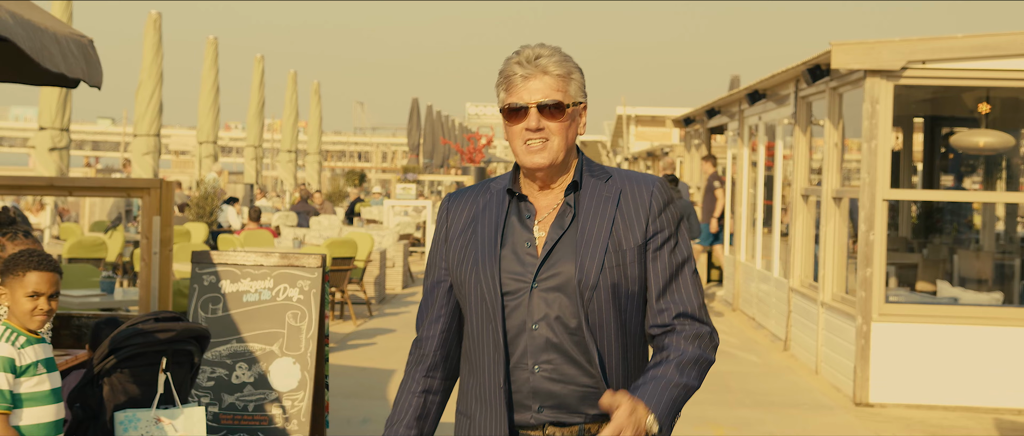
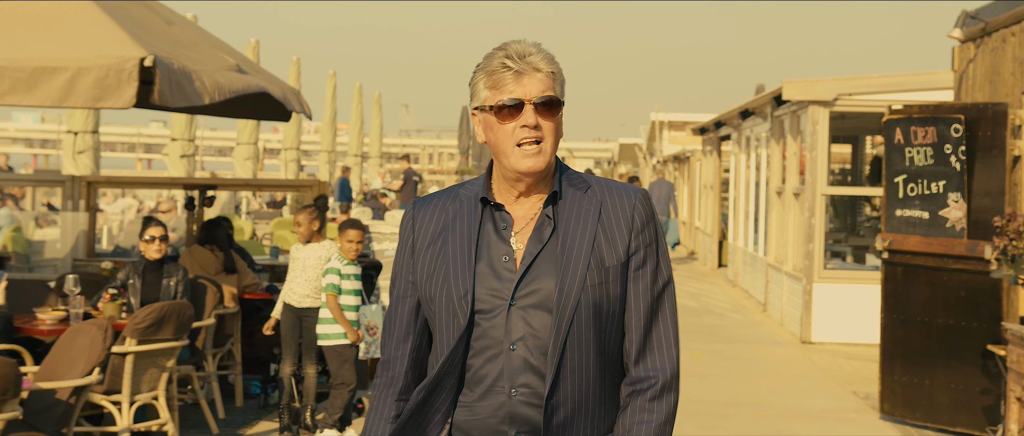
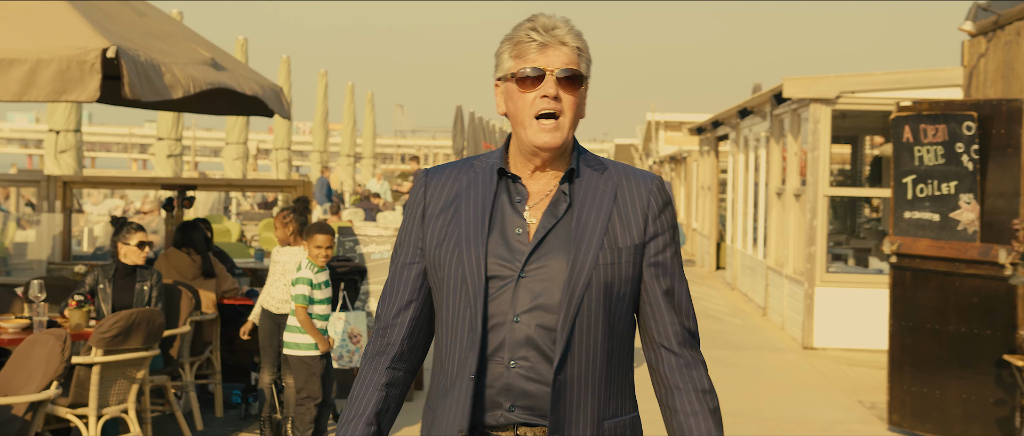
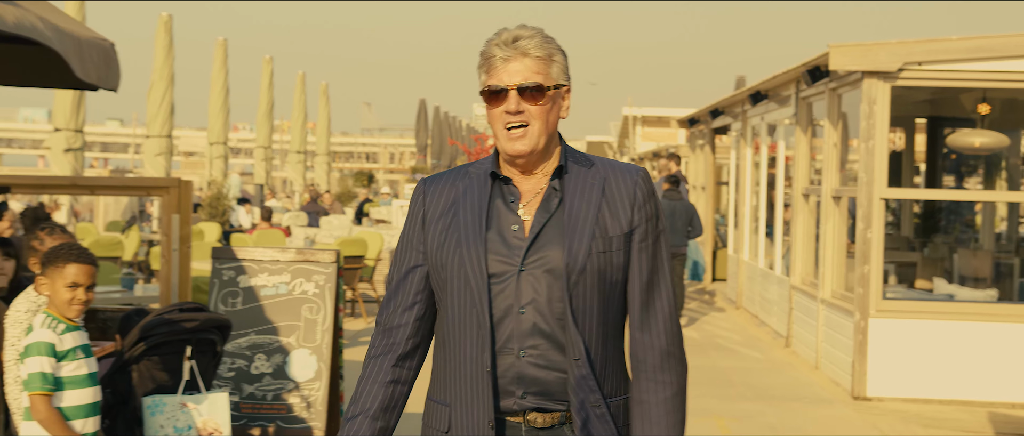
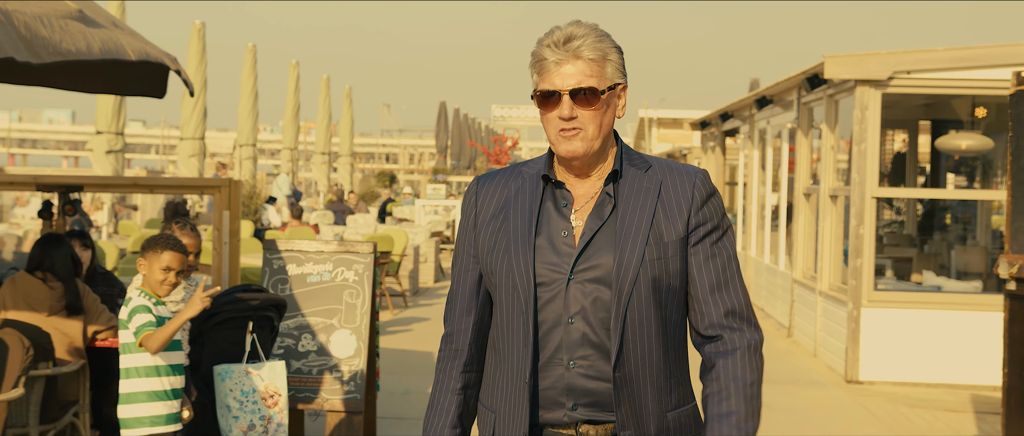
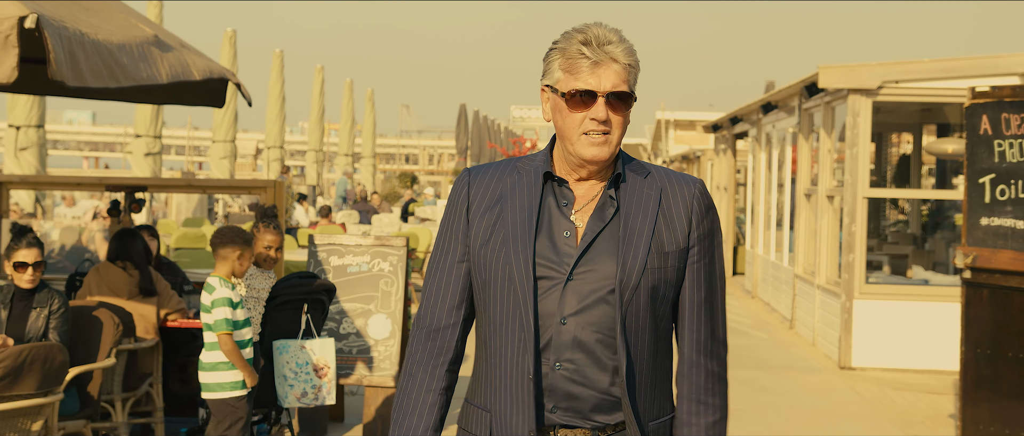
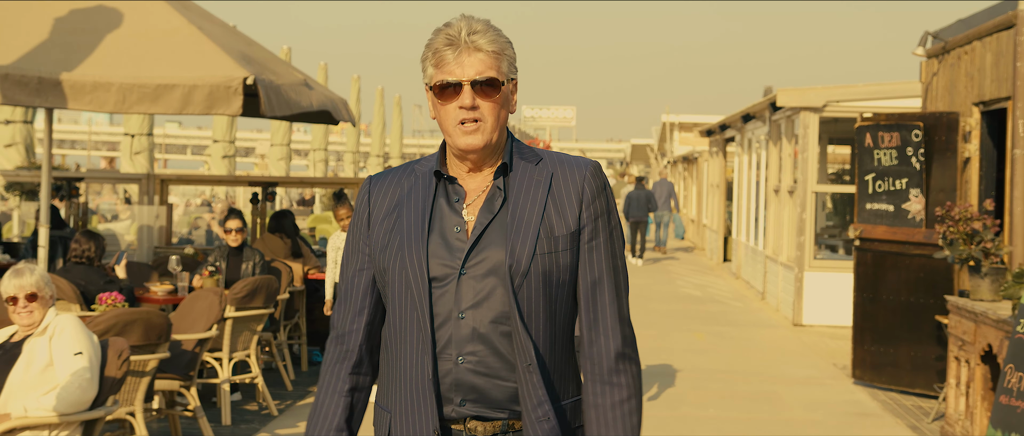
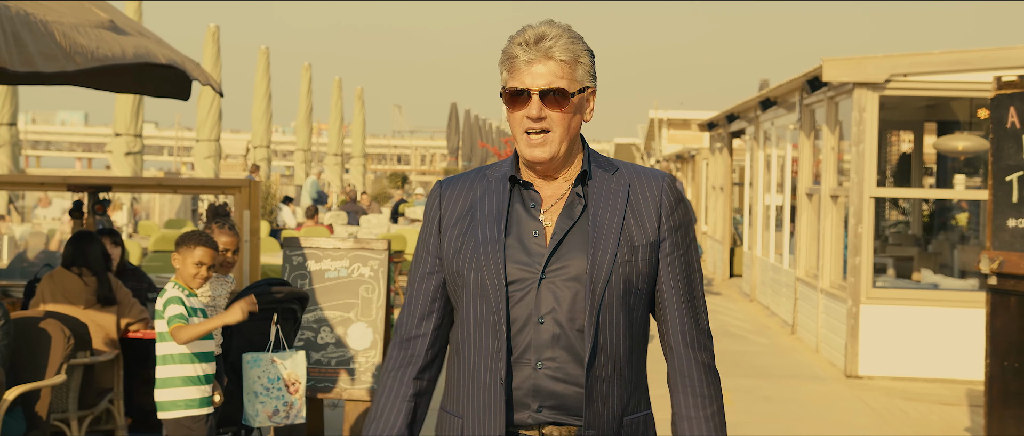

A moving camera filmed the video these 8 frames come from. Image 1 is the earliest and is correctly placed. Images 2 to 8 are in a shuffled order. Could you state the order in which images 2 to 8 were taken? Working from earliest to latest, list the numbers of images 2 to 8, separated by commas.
4, 5, 8, 6, 3, 2, 7
